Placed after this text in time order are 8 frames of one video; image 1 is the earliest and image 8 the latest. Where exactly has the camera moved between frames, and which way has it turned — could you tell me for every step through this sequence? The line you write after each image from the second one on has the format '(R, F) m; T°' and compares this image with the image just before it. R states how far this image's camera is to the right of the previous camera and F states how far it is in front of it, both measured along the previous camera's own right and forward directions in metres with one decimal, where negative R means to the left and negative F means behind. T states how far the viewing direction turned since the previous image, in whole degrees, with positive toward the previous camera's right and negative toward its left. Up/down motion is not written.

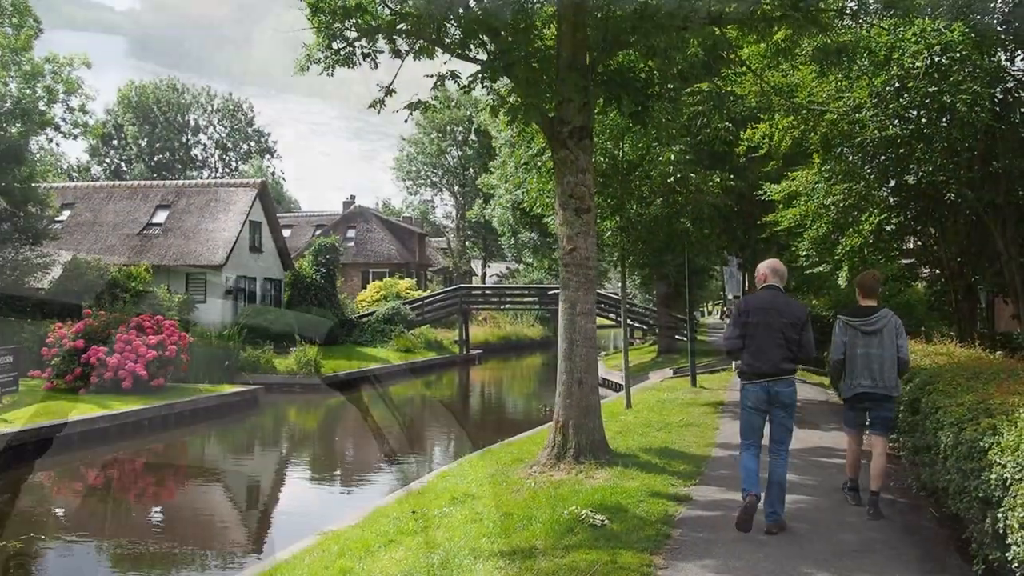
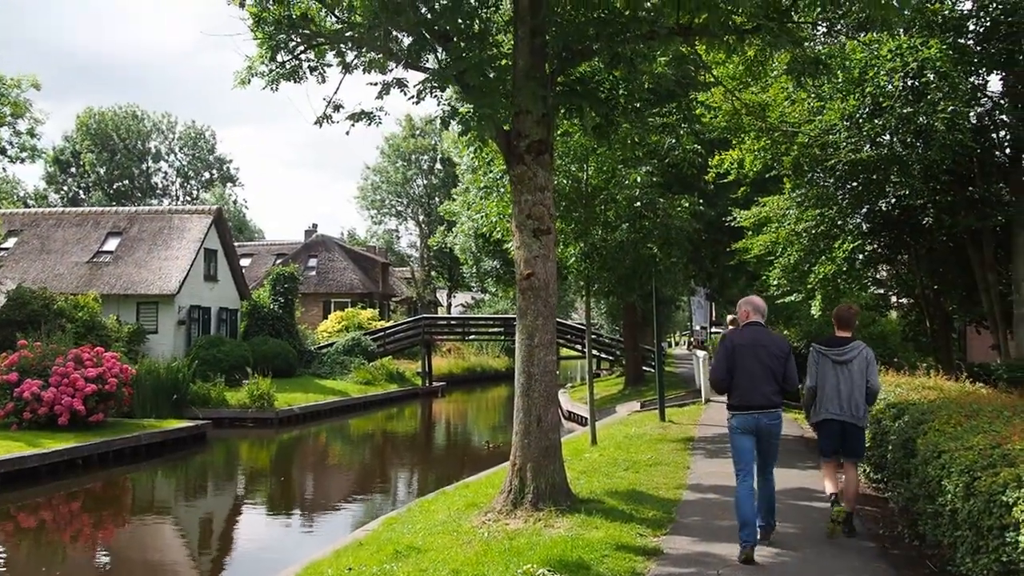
(+0.1, +0.7) m; +2°
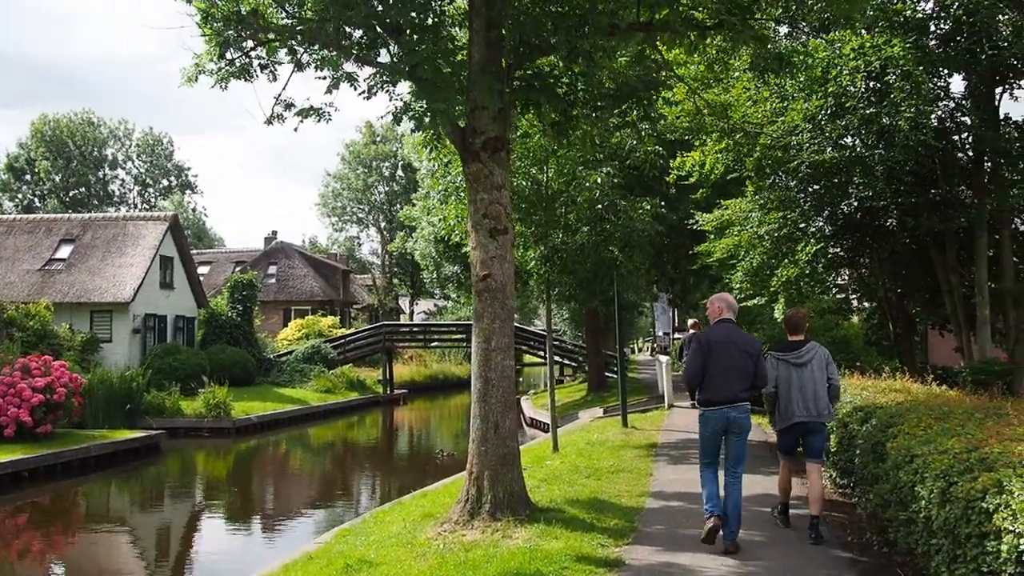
(0.0, +0.3) m; +2°
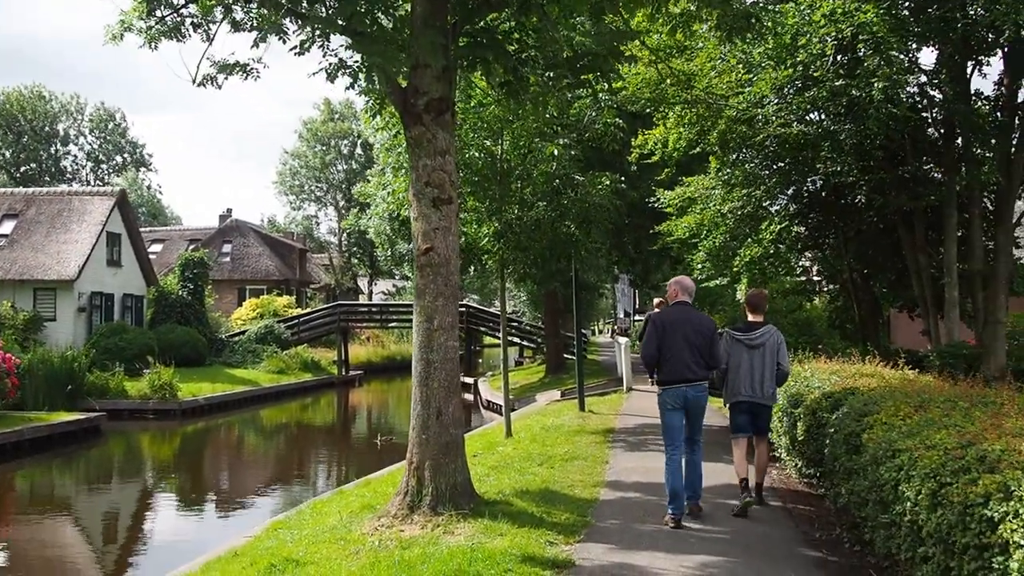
(+0.1, +0.6) m; +2°
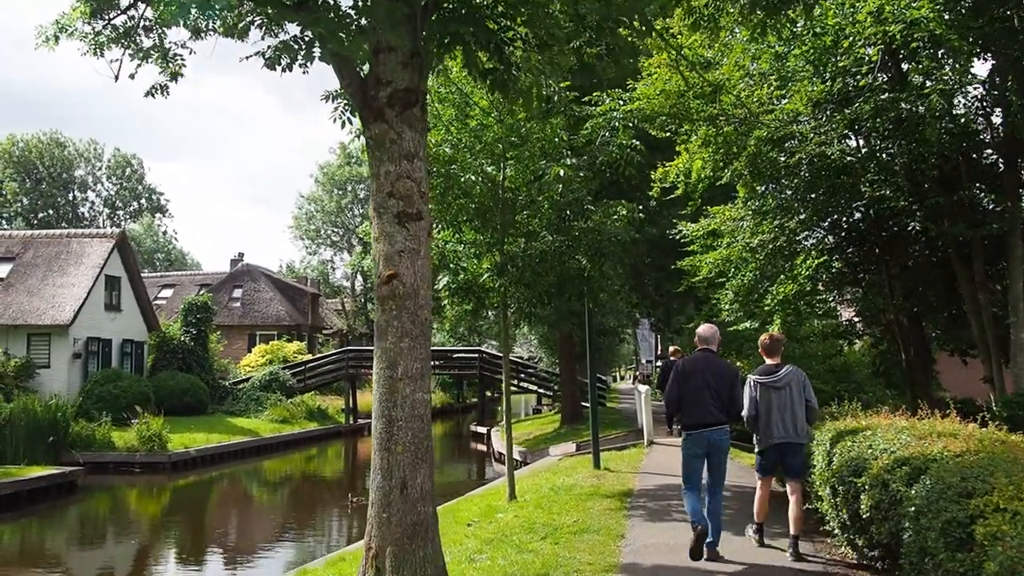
(+0.2, +1.4) m; -1°
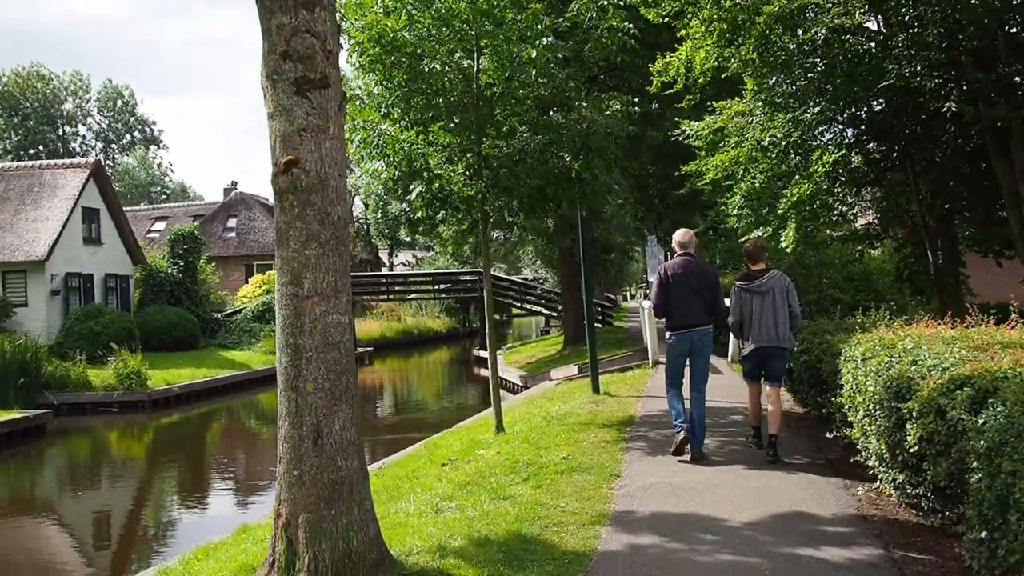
(+0.2, +1.3) m; -1°
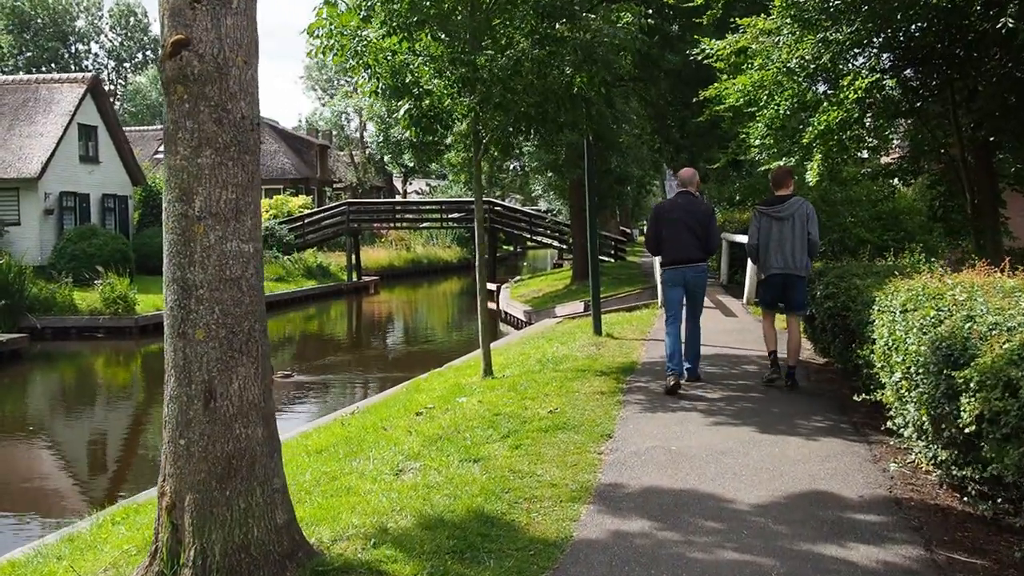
(+0.2, +0.9) m; -1°
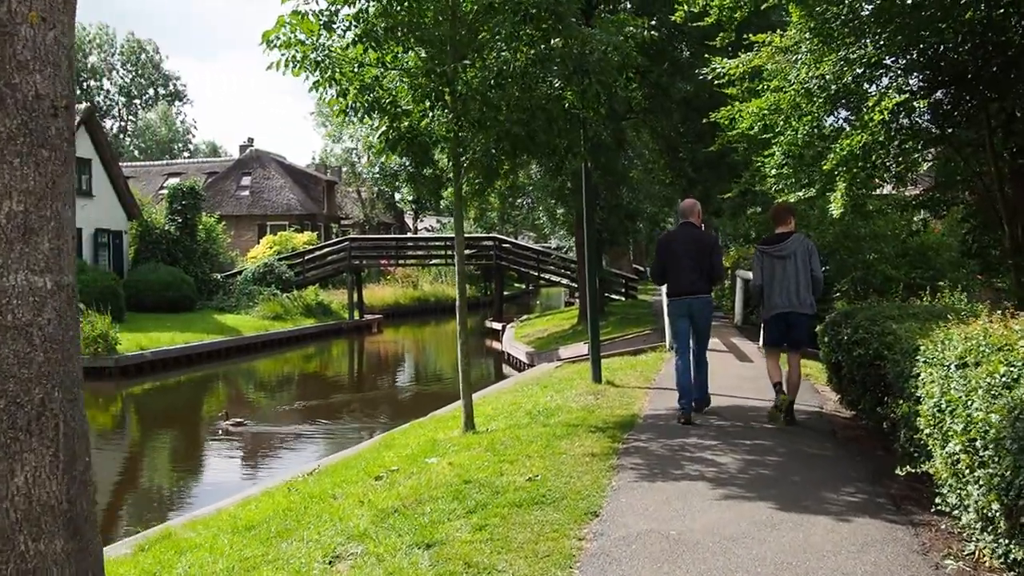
(+0.2, +1.0) m; -1°
